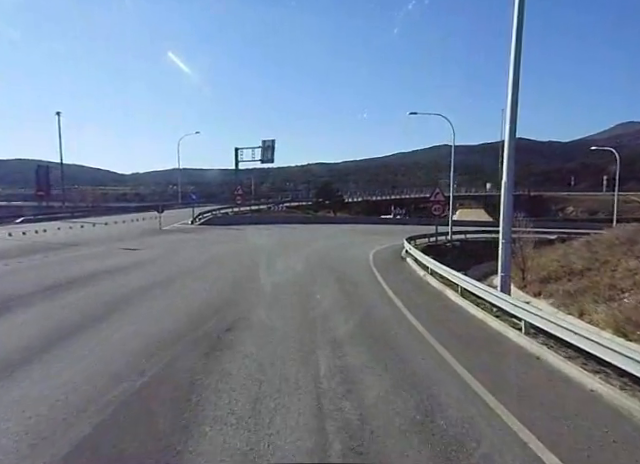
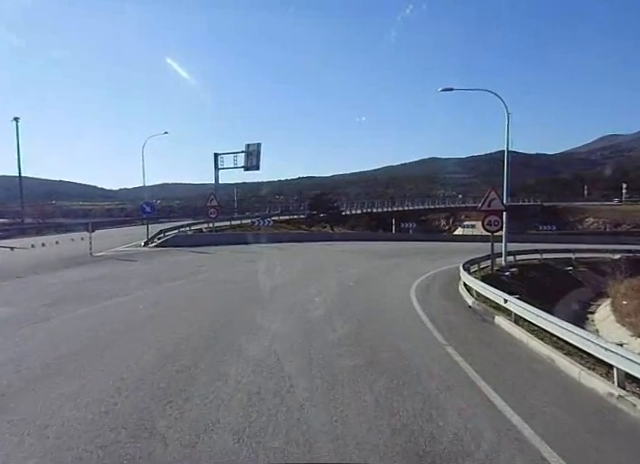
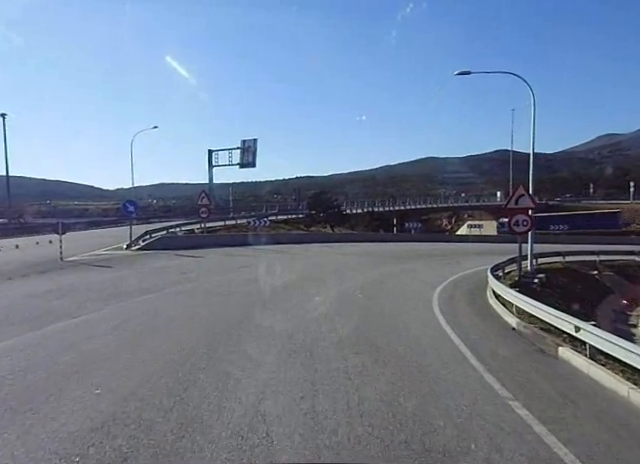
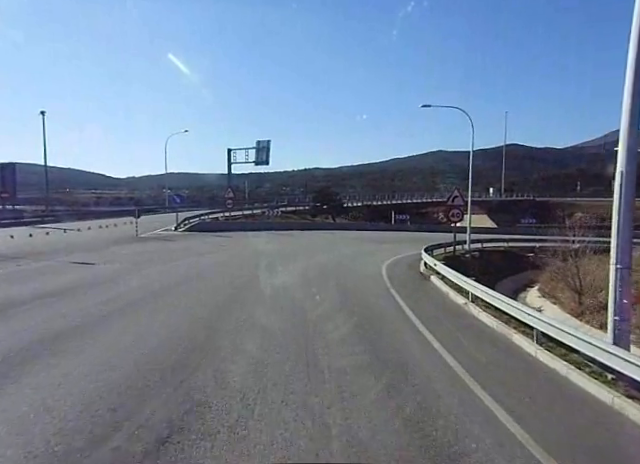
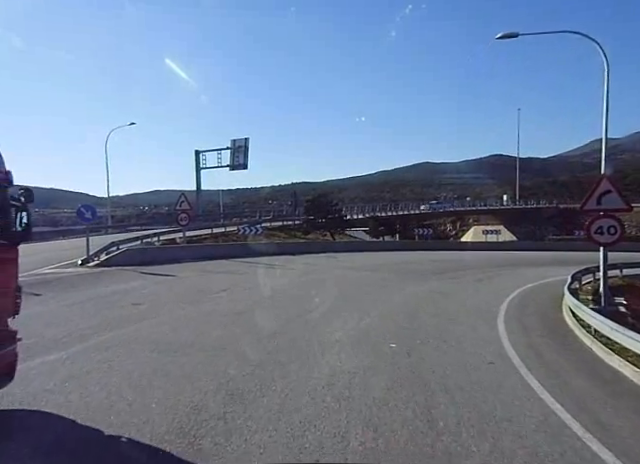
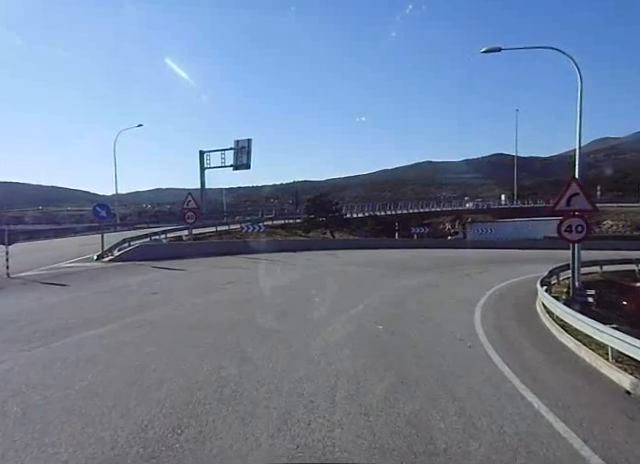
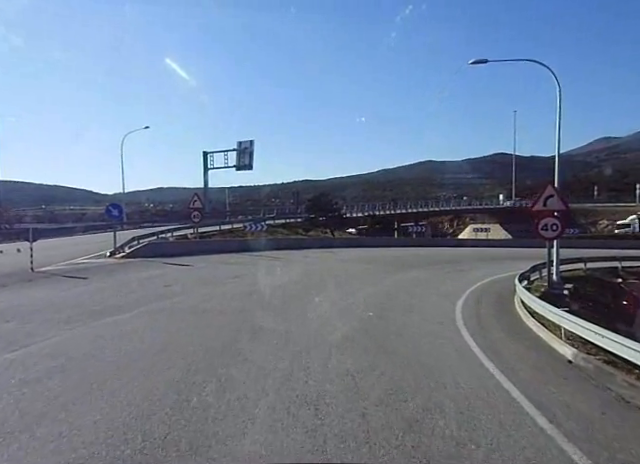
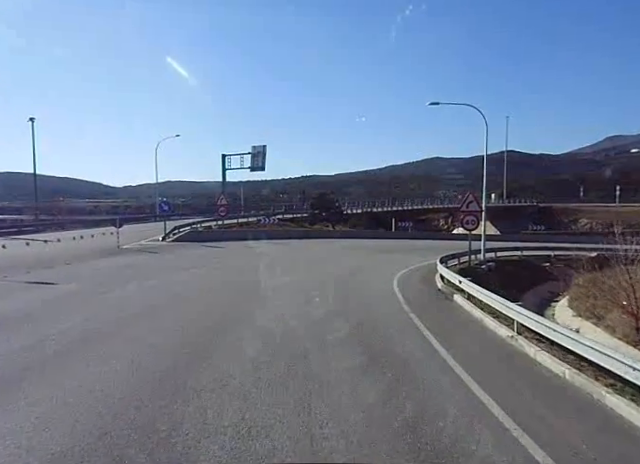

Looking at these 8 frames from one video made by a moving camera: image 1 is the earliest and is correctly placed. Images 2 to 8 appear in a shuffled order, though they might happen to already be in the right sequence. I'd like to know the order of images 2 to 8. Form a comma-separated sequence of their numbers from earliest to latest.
4, 8, 2, 3, 7, 6, 5
